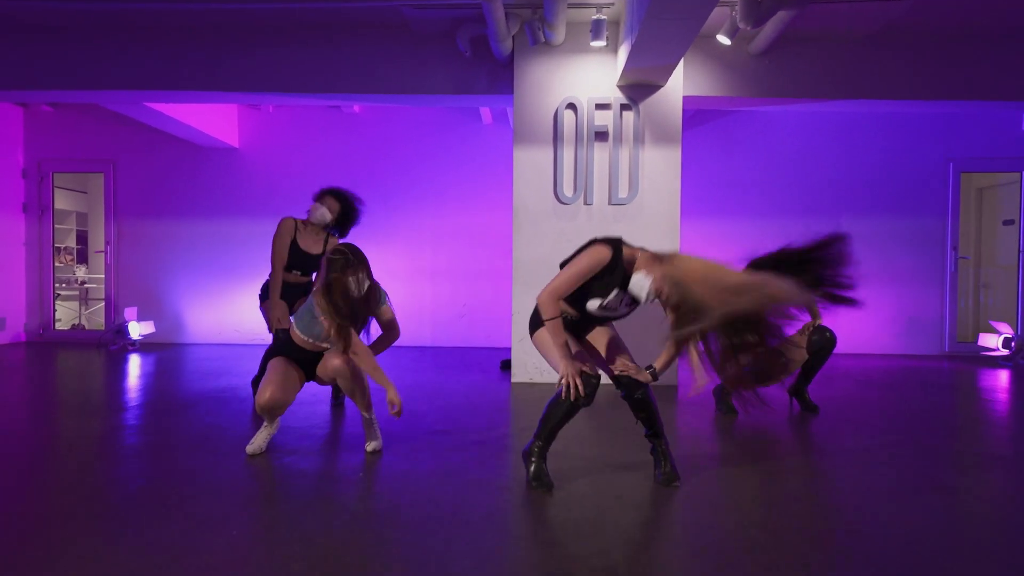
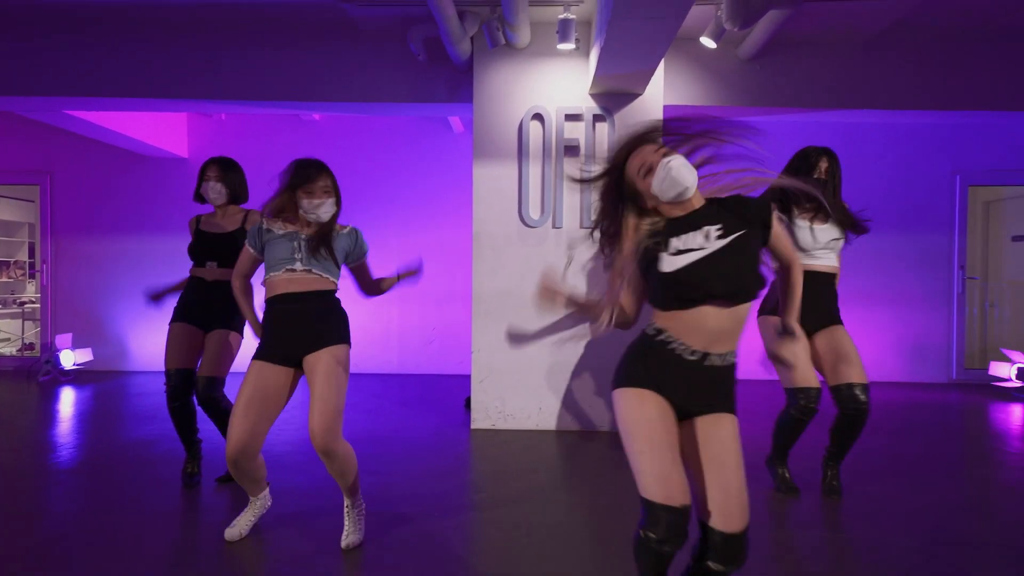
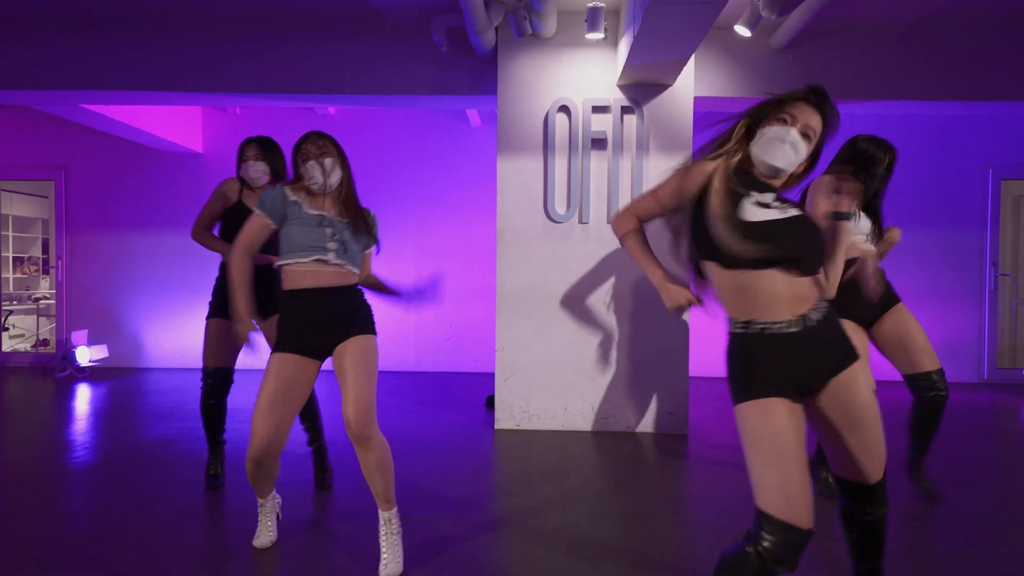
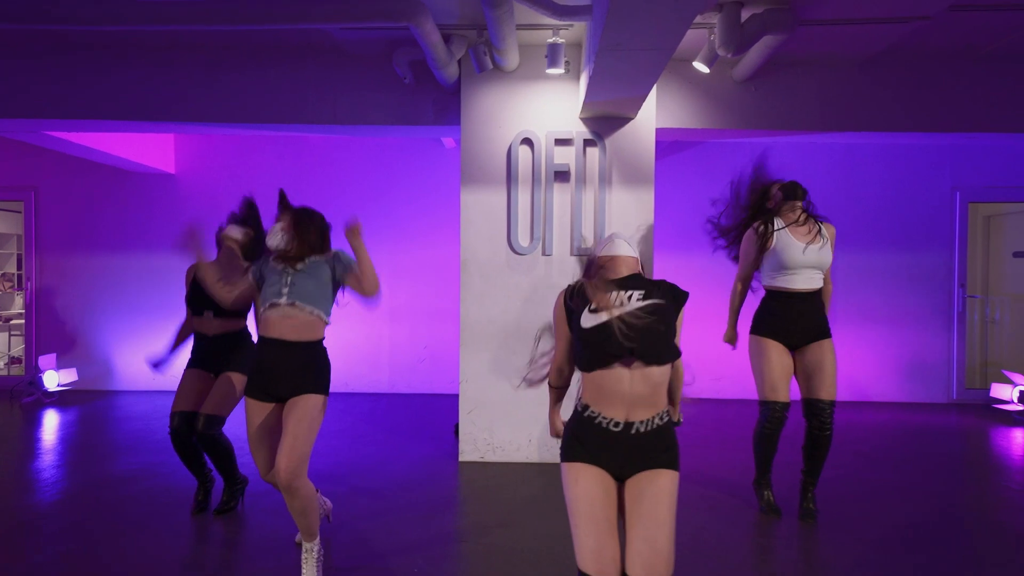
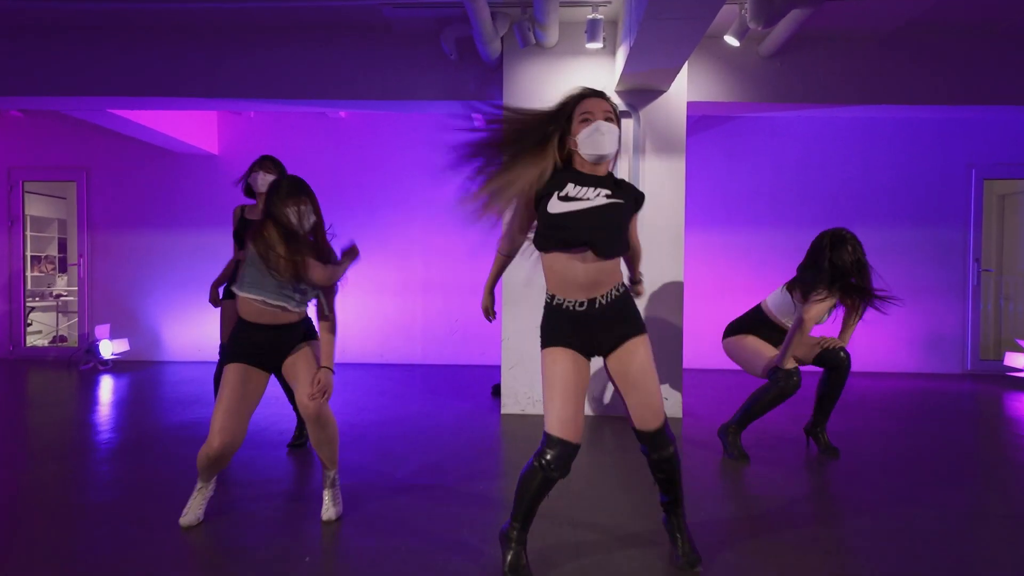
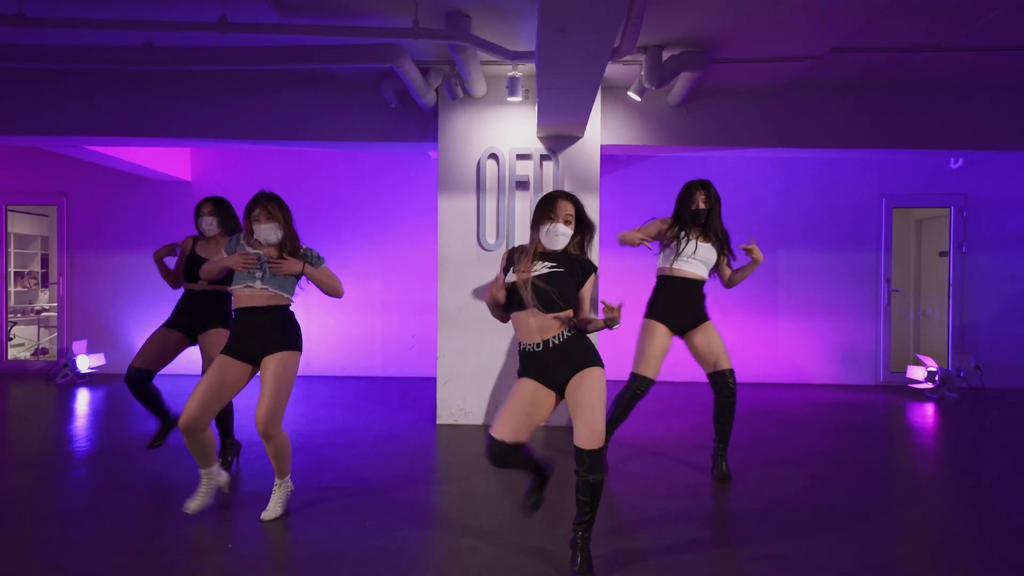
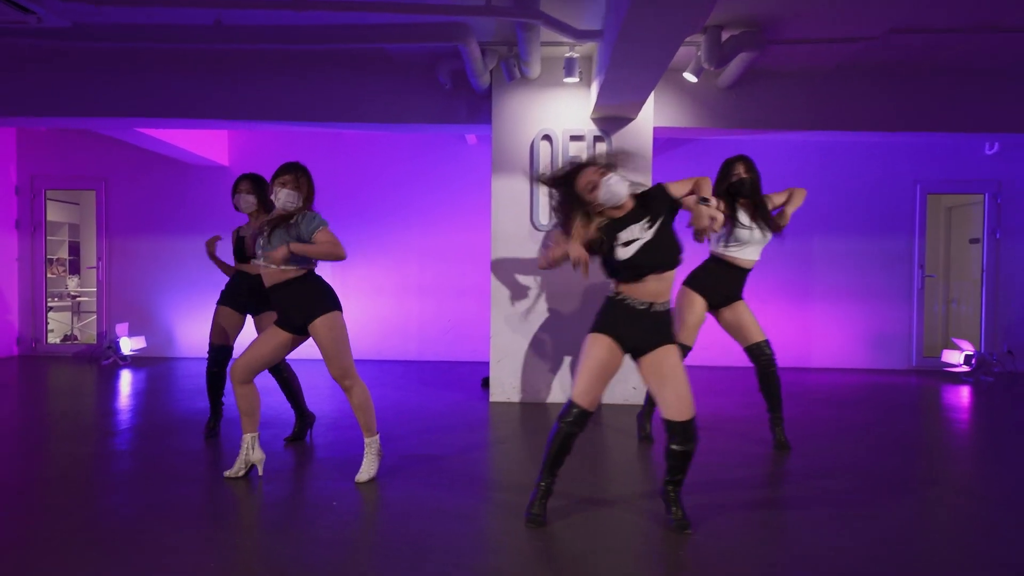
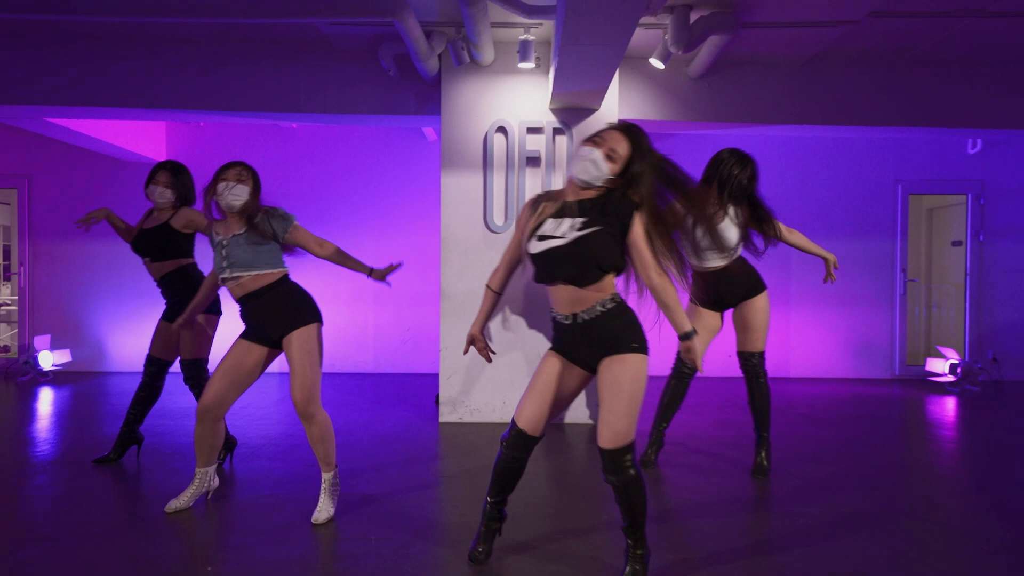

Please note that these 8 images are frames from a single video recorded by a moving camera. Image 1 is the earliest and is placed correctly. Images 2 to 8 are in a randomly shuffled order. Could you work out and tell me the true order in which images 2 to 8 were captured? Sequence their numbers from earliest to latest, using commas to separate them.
5, 4, 6, 7, 3, 2, 8
